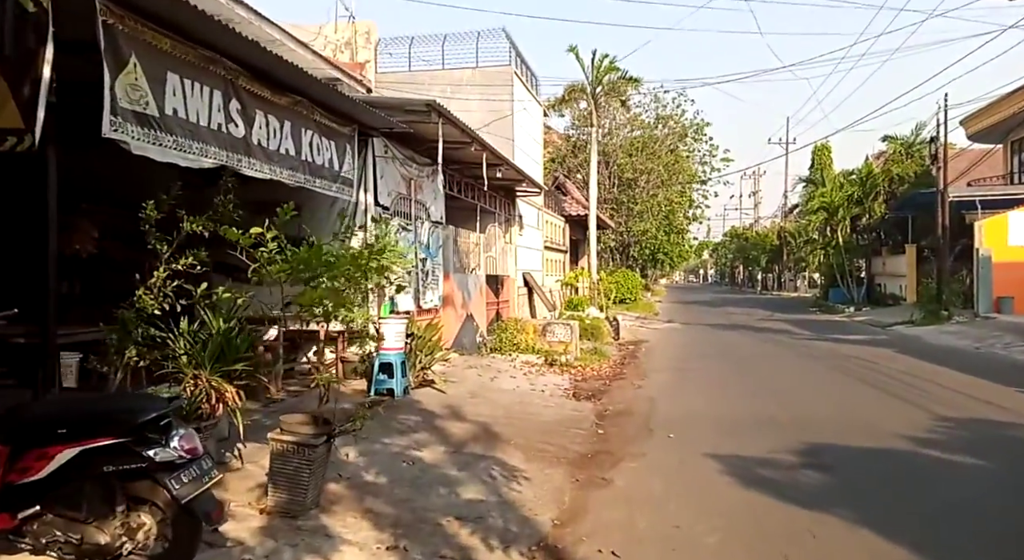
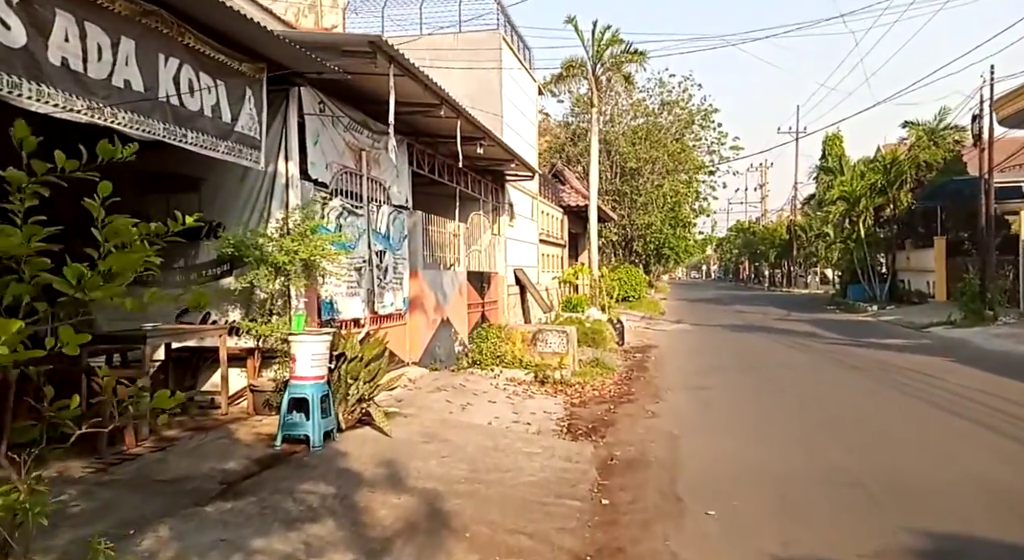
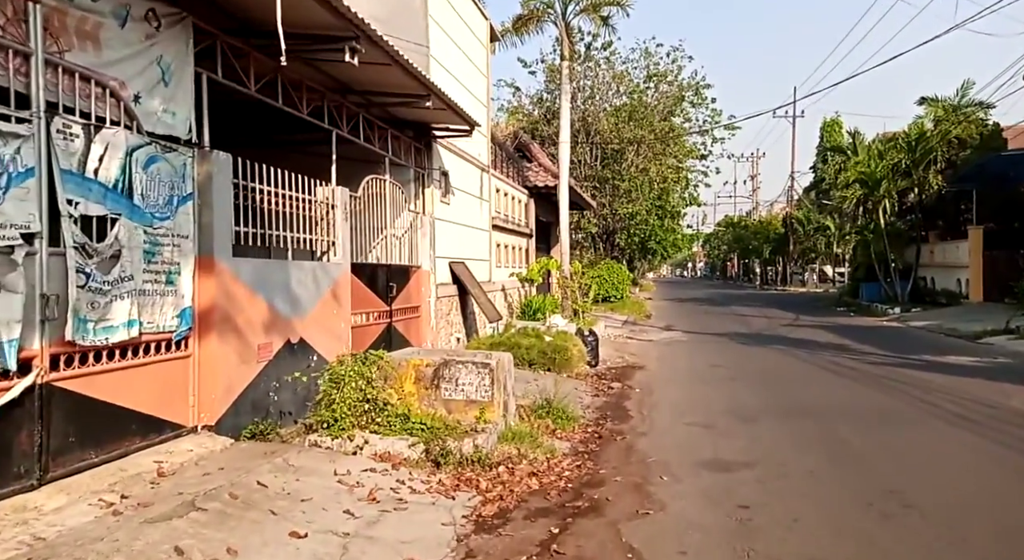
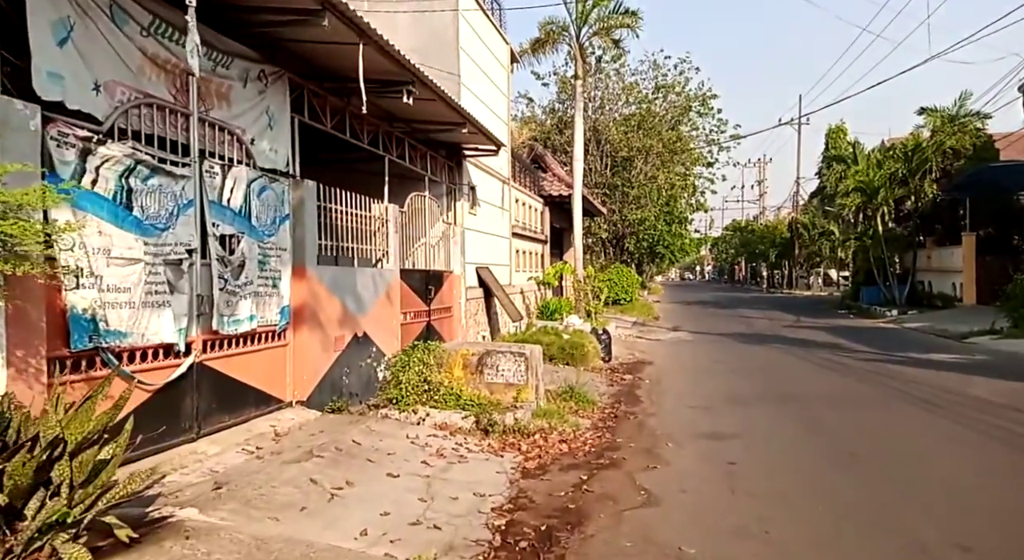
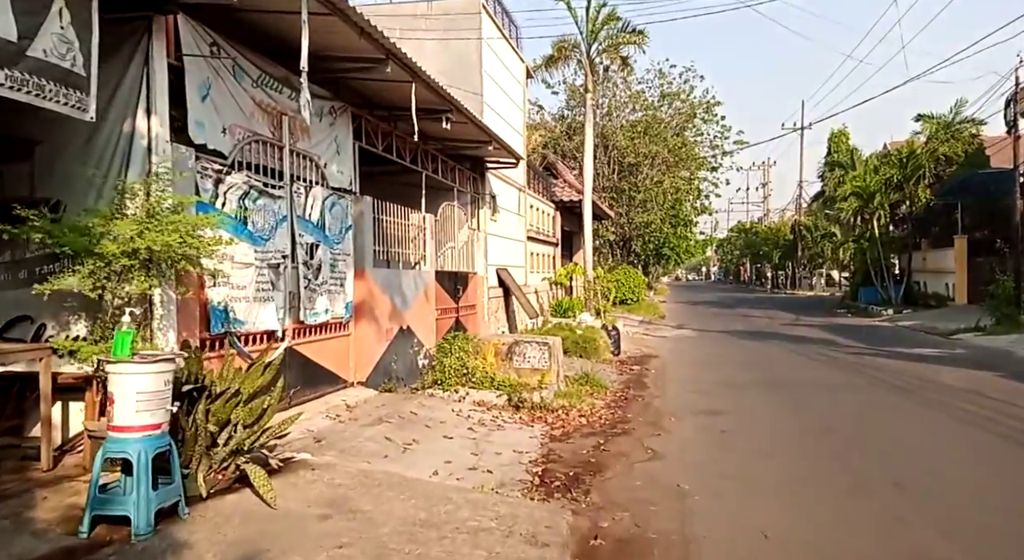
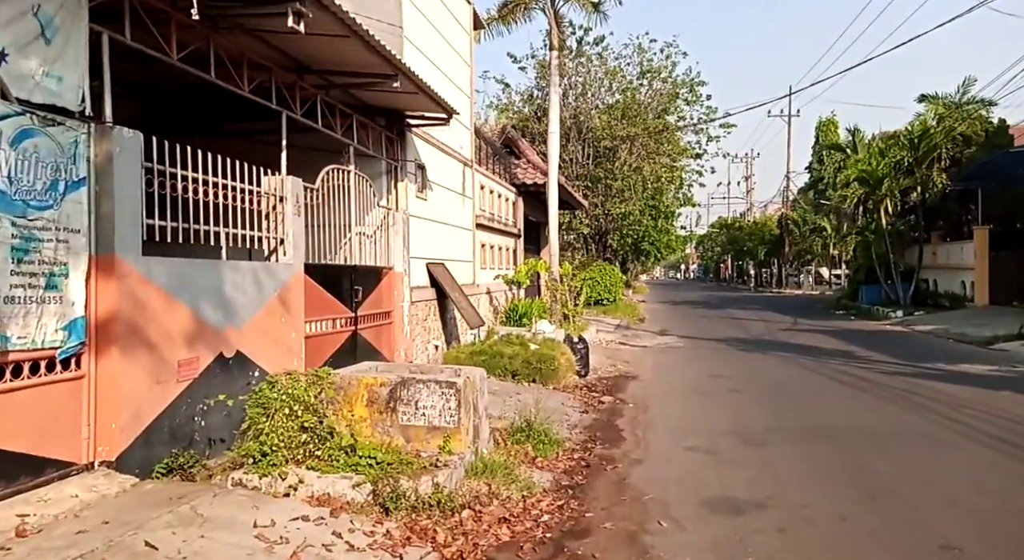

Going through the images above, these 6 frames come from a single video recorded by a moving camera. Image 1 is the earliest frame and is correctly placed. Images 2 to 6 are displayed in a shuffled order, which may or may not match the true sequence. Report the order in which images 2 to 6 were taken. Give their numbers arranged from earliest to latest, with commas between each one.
2, 5, 4, 3, 6
